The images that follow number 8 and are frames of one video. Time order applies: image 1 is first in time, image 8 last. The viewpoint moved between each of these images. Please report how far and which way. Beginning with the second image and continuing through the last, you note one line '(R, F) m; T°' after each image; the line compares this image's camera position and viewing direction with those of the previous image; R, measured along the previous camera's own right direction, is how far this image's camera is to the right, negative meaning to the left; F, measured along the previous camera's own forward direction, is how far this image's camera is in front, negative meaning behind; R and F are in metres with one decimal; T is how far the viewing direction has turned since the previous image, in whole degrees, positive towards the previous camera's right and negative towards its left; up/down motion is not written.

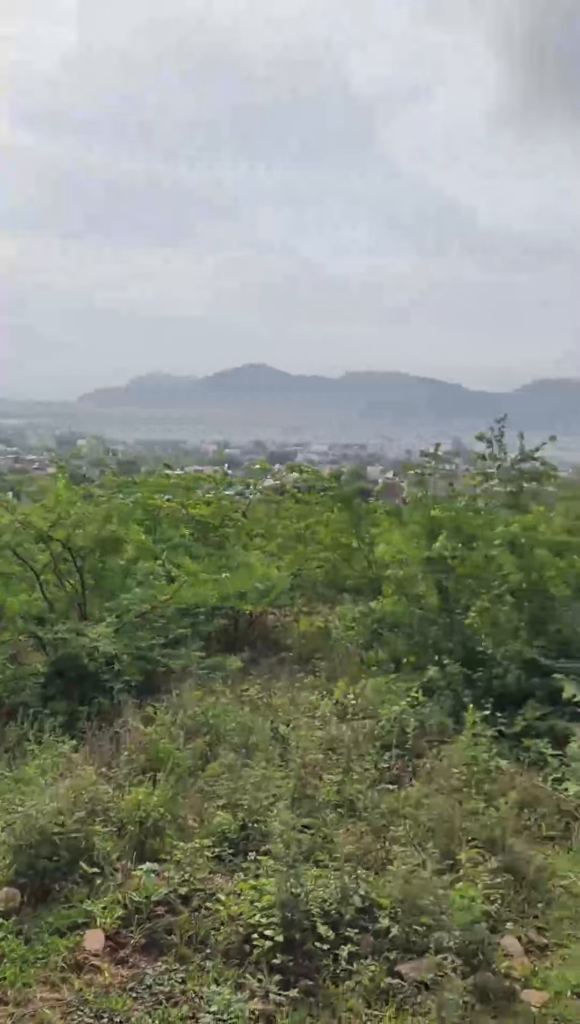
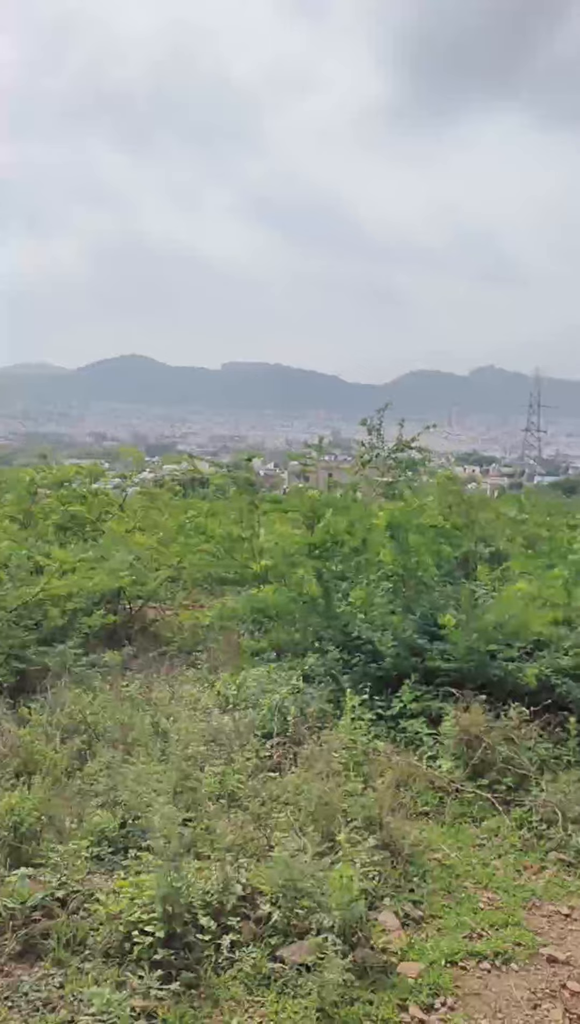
(-0.2, 0.0) m; +8°
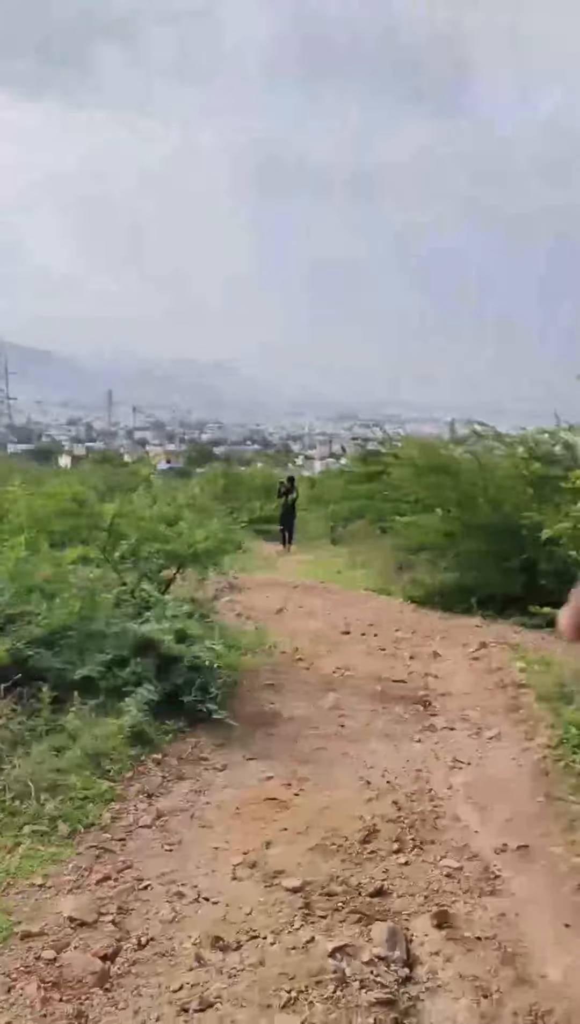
(+0.7, -0.1) m; -9°
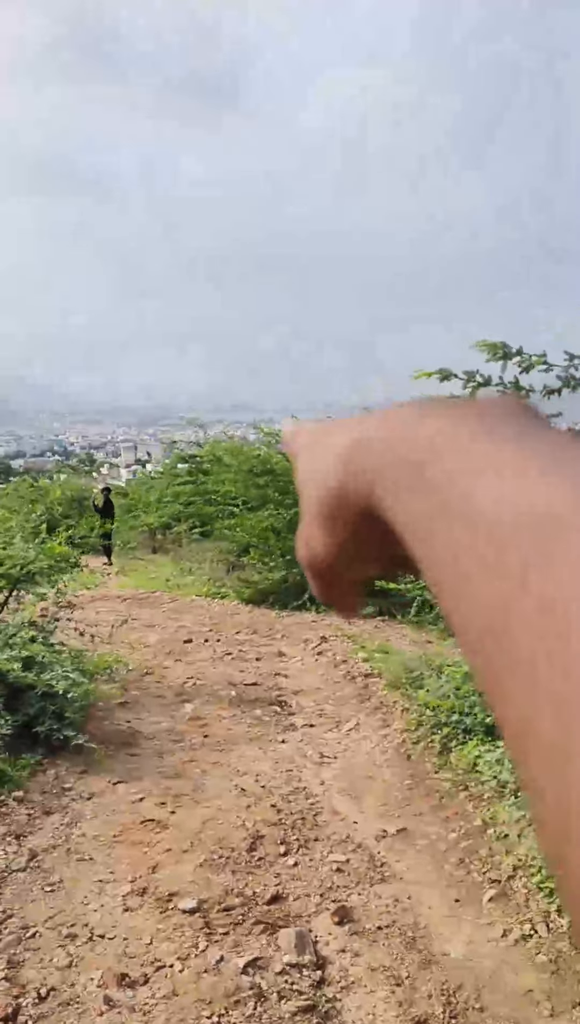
(-1.4, +0.5) m; +12°
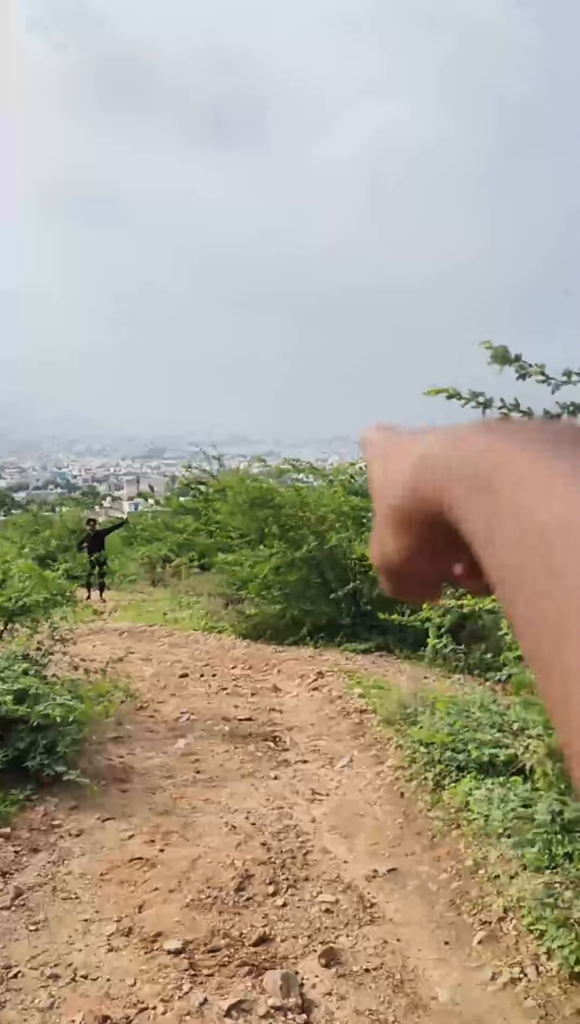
(+0.3, -0.1) m; 0°
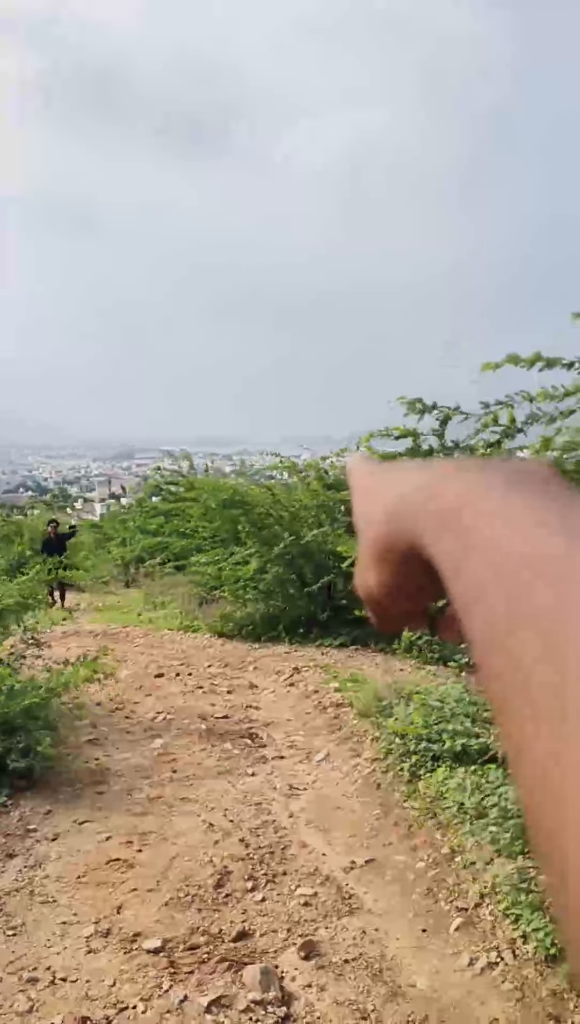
(+0.2, -0.1) m; +2°
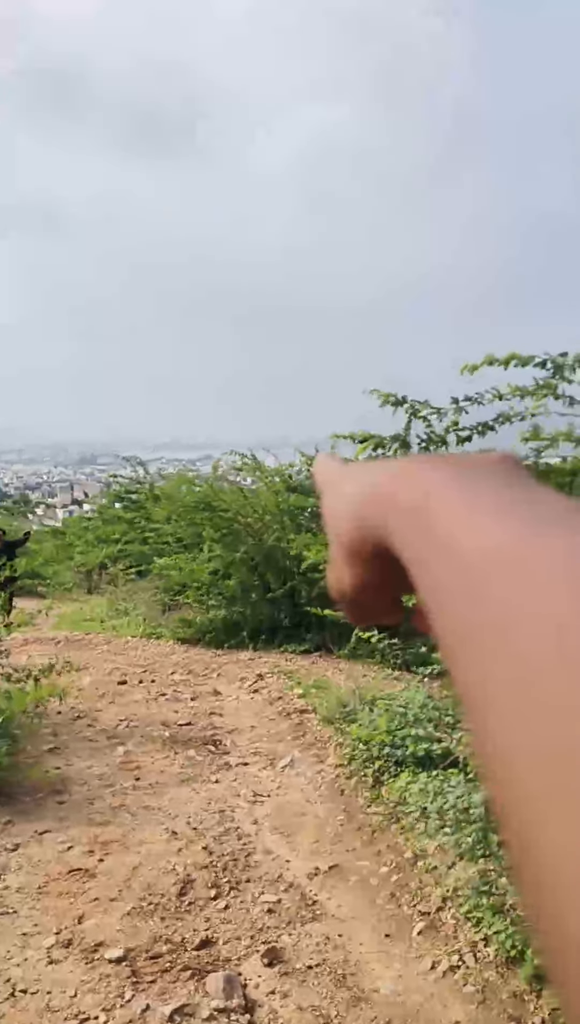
(0.0, 0.0) m; +2°
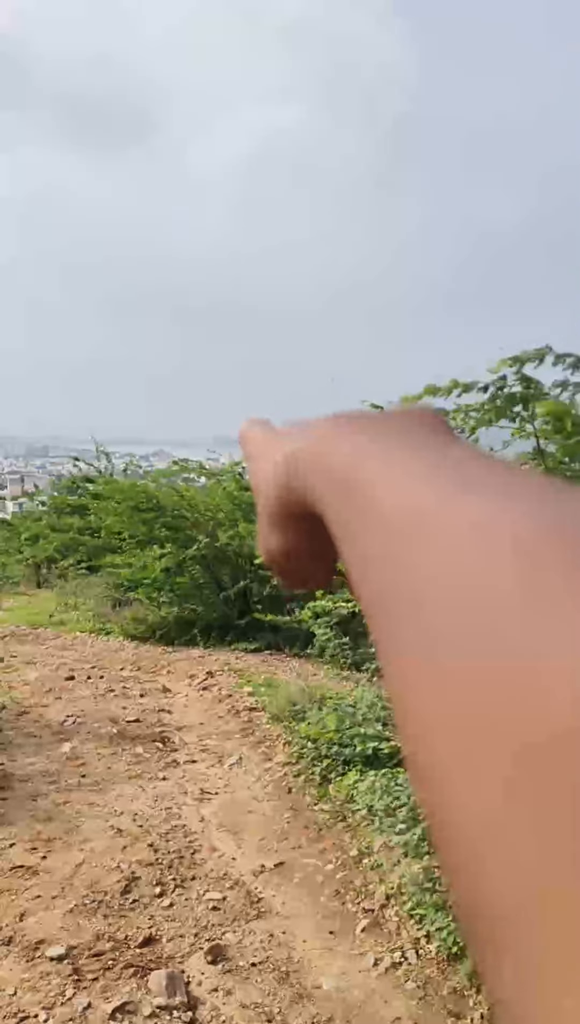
(0.0, 0.0) m; +3°
